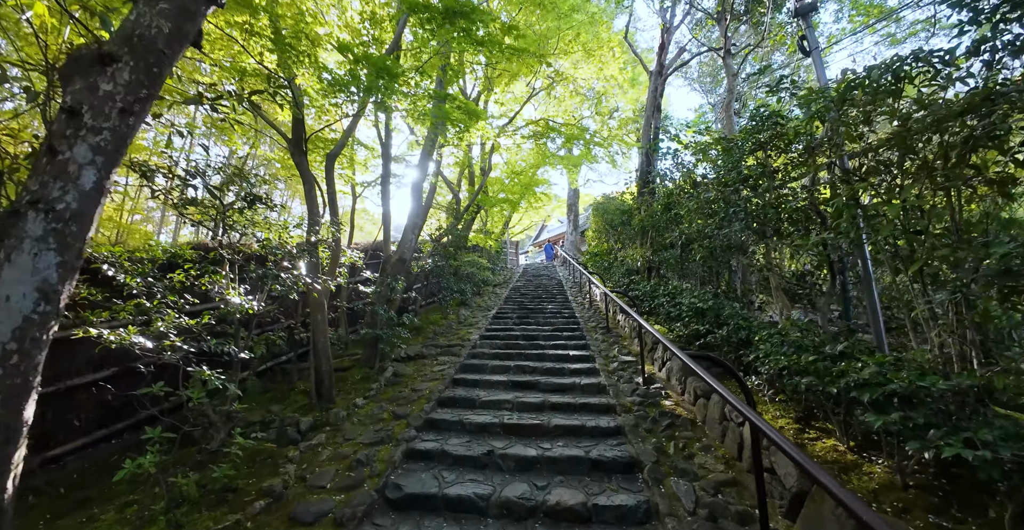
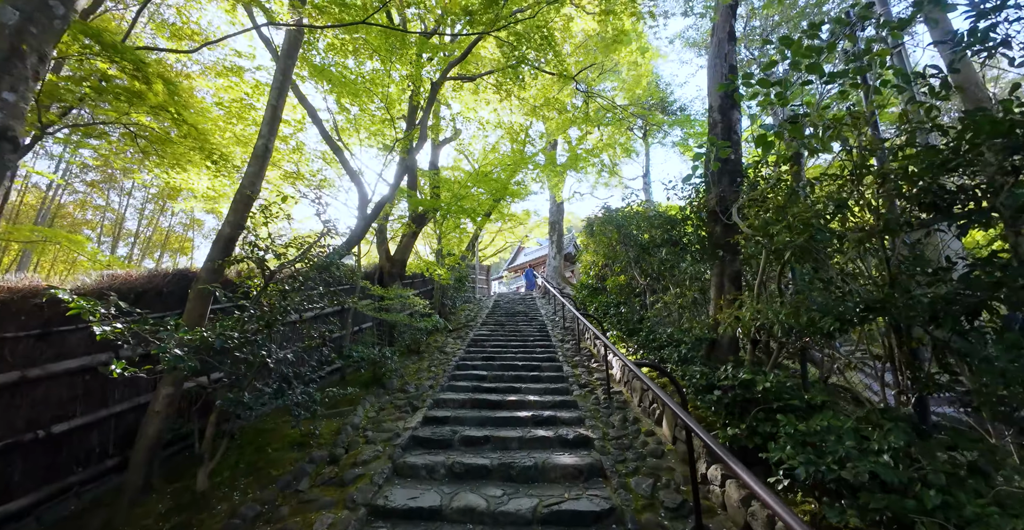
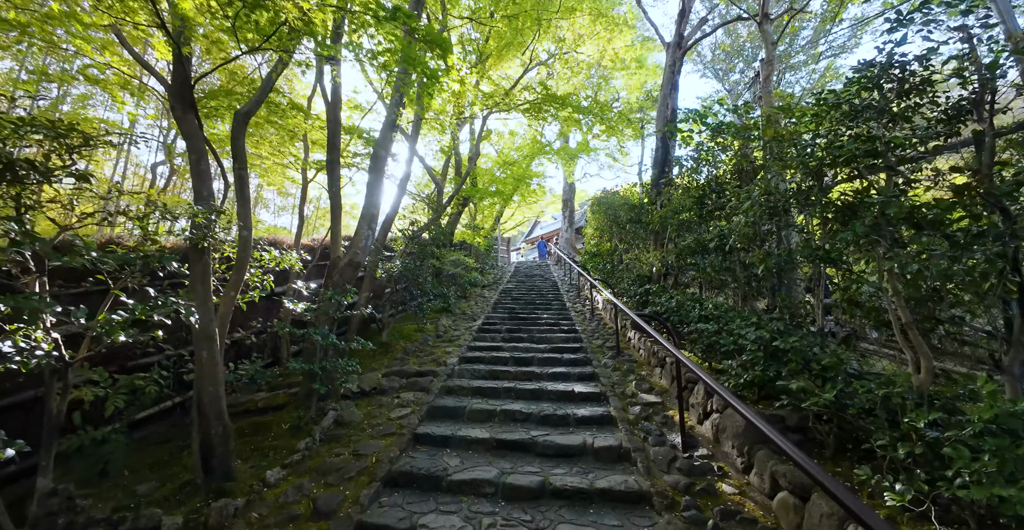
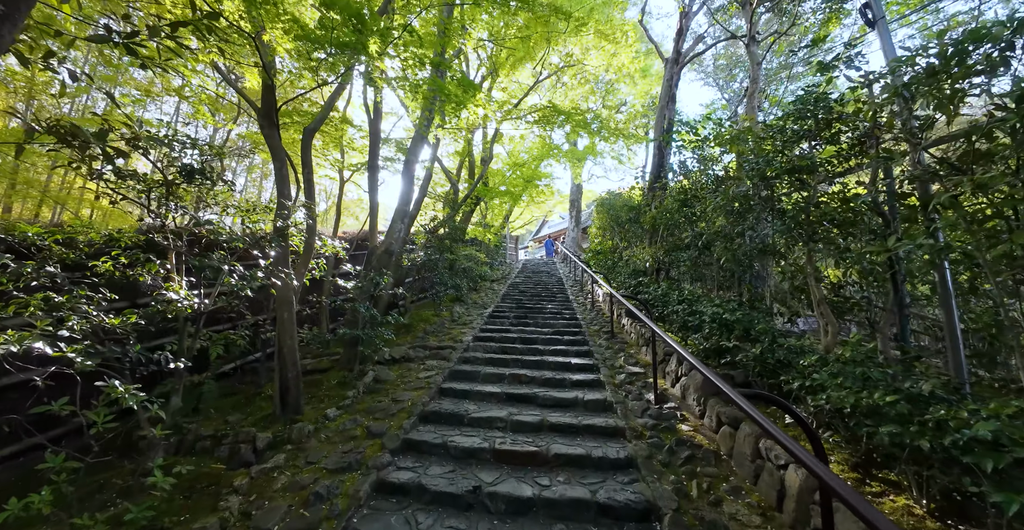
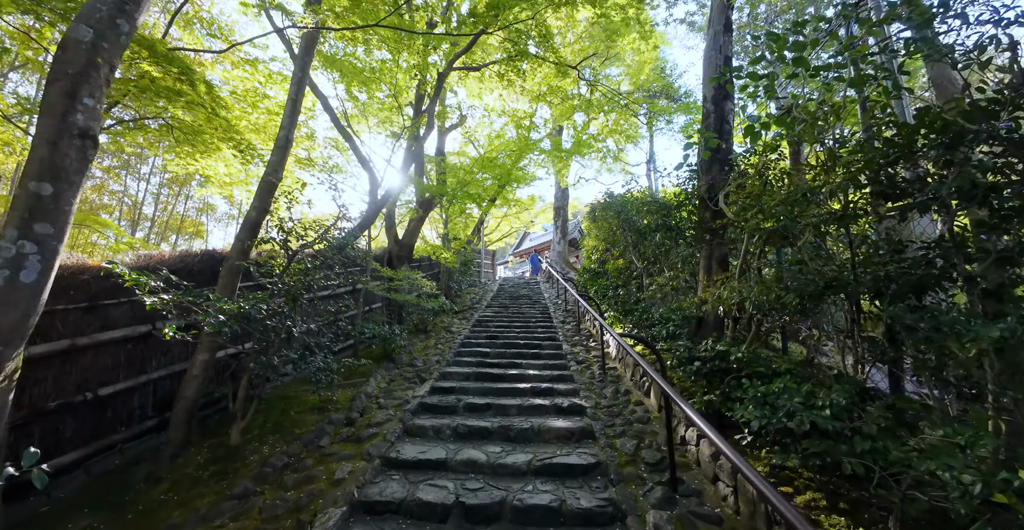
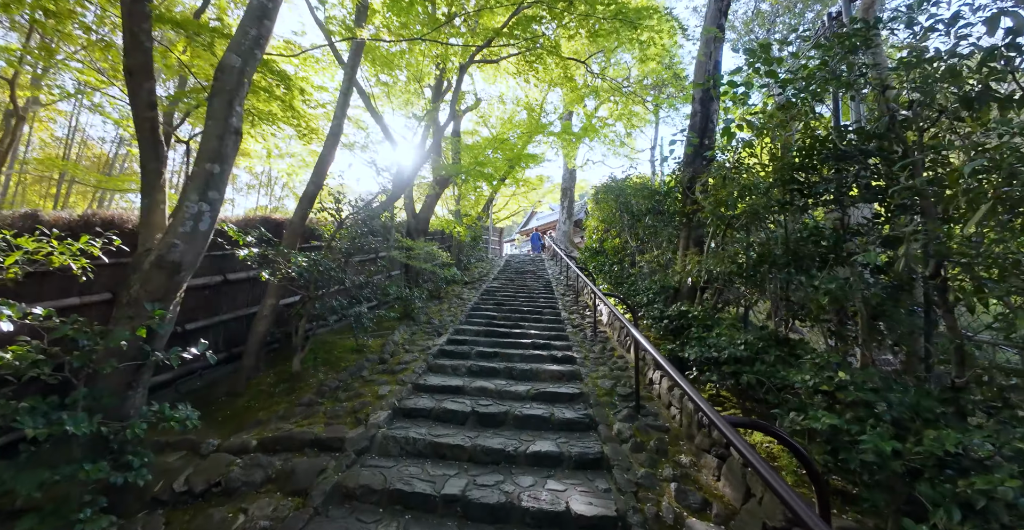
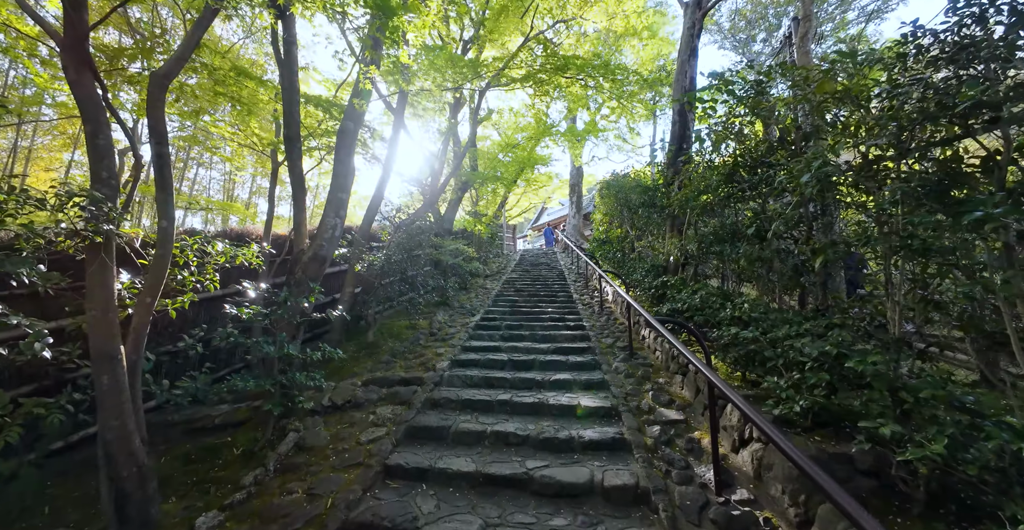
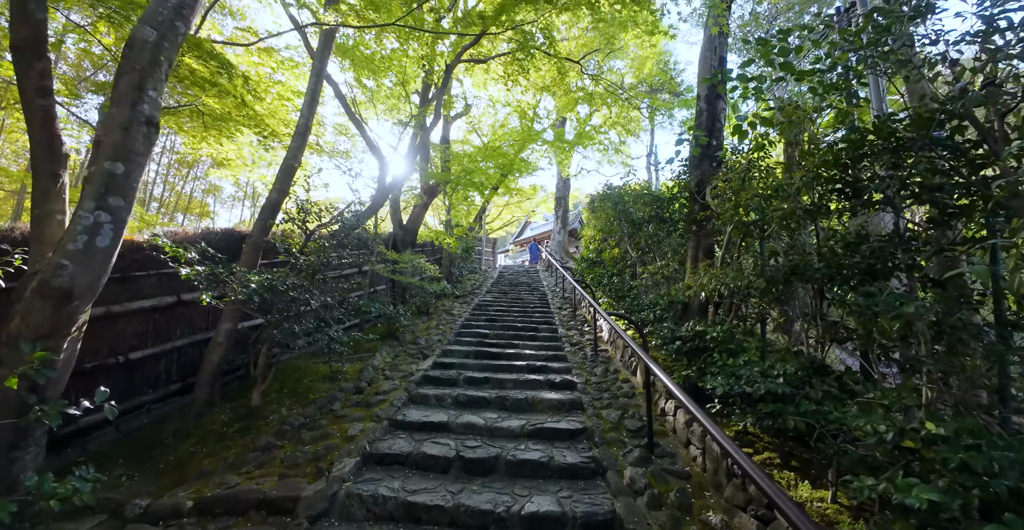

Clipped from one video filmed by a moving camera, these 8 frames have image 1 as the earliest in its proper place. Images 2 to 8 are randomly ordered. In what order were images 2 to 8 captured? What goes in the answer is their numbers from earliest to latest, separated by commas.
4, 3, 7, 6, 8, 5, 2
